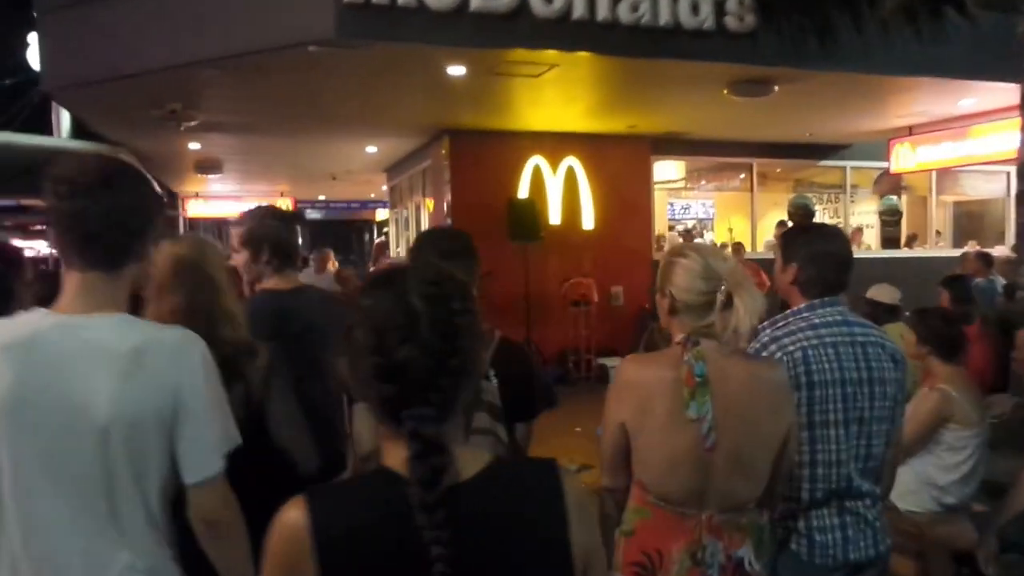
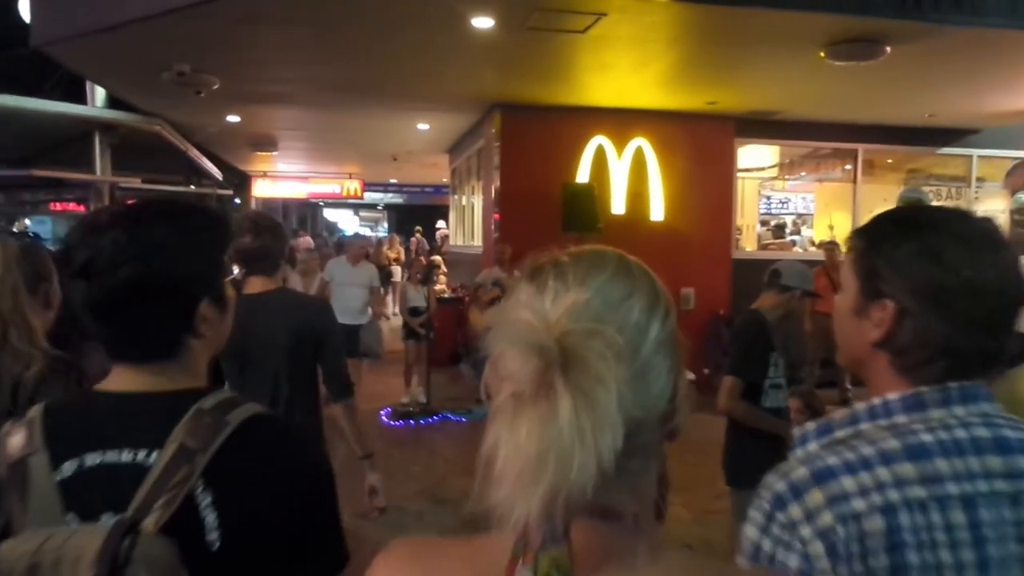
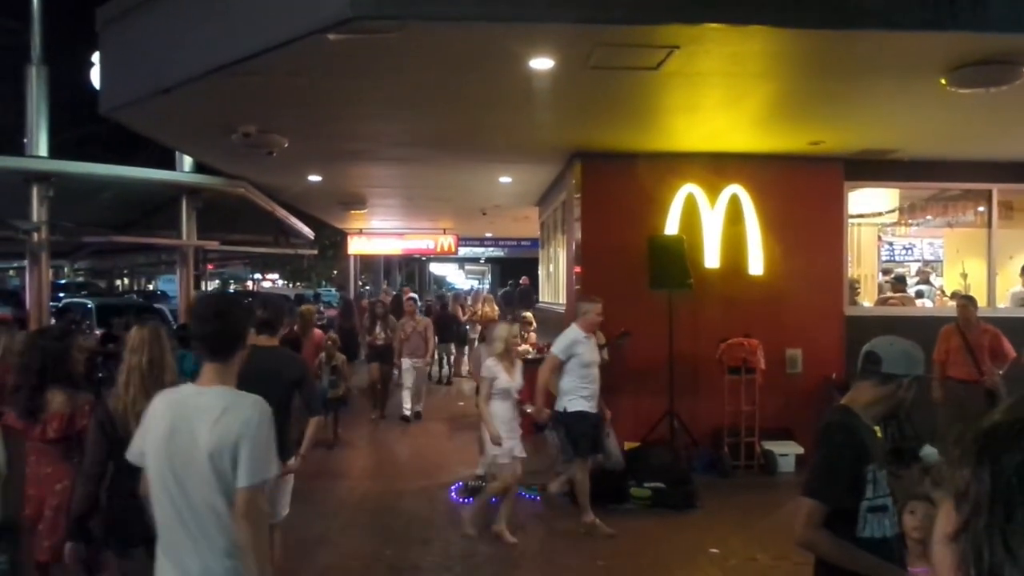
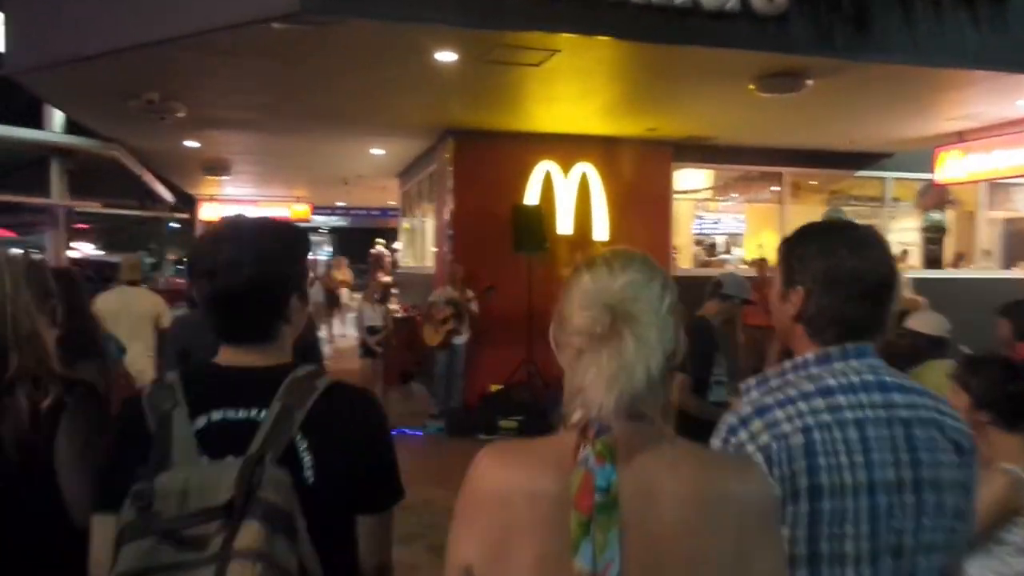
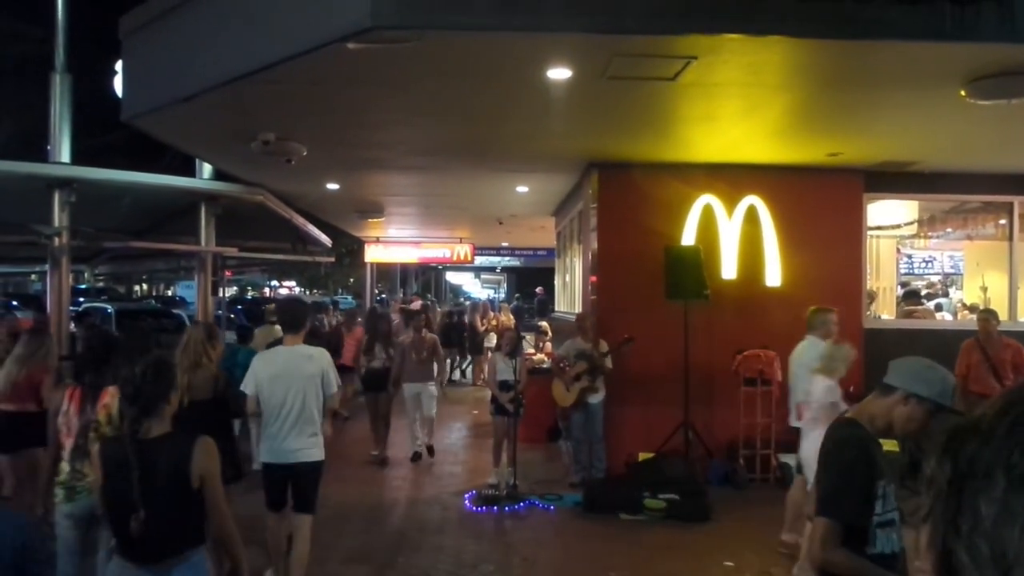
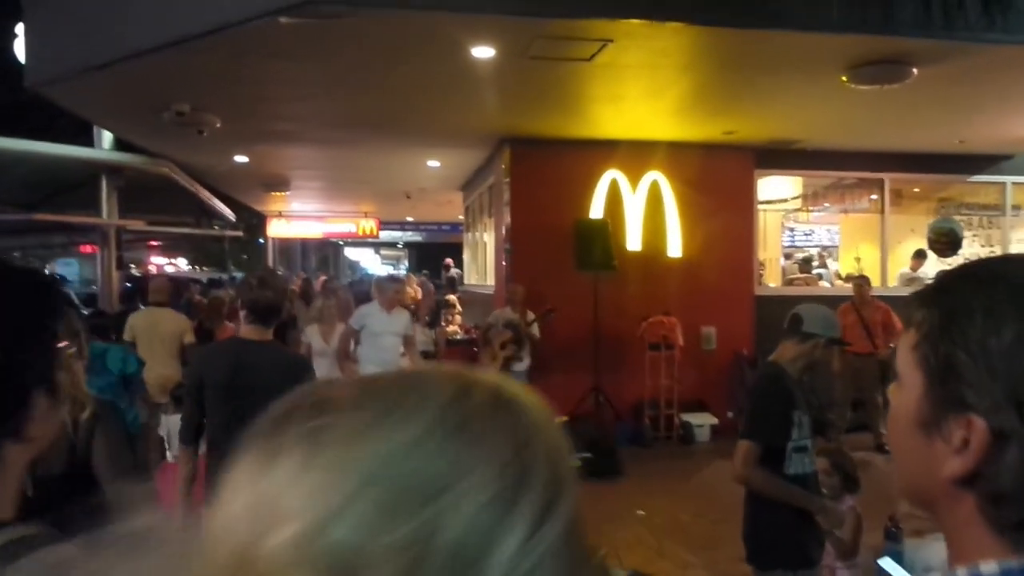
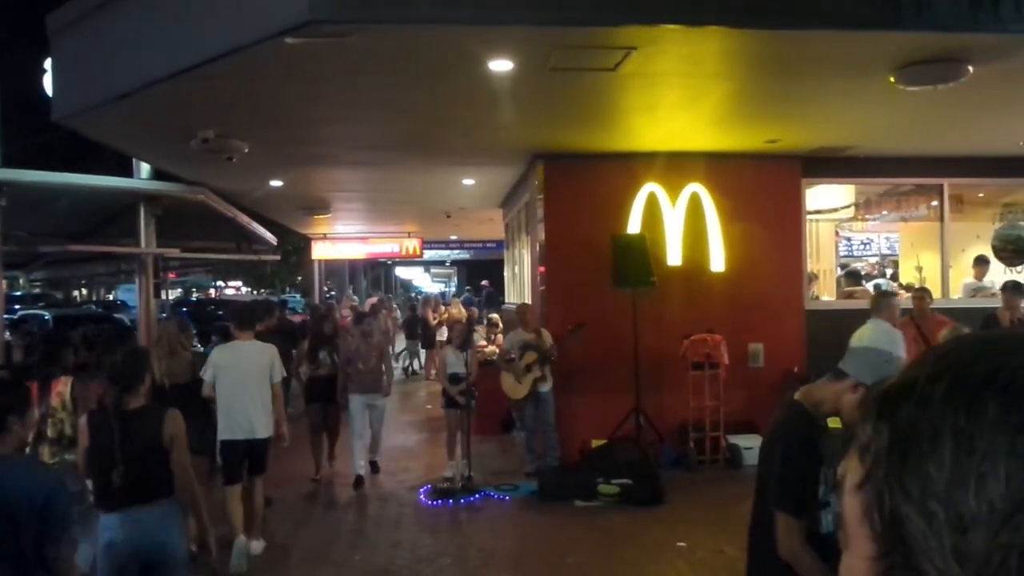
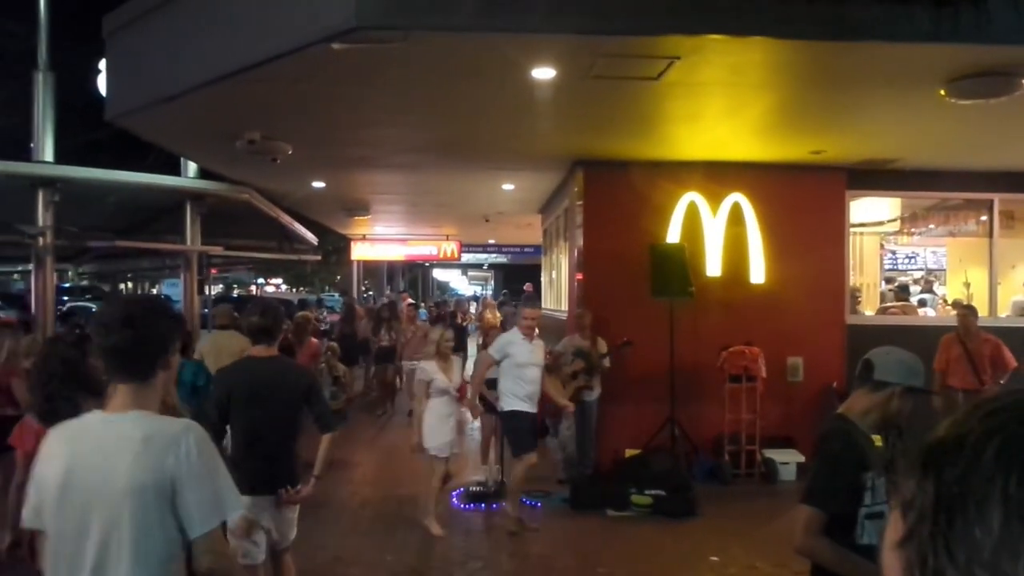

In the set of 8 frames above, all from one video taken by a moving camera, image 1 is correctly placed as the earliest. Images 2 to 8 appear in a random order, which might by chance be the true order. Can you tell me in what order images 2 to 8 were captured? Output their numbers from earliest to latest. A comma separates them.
4, 2, 6, 8, 3, 5, 7
